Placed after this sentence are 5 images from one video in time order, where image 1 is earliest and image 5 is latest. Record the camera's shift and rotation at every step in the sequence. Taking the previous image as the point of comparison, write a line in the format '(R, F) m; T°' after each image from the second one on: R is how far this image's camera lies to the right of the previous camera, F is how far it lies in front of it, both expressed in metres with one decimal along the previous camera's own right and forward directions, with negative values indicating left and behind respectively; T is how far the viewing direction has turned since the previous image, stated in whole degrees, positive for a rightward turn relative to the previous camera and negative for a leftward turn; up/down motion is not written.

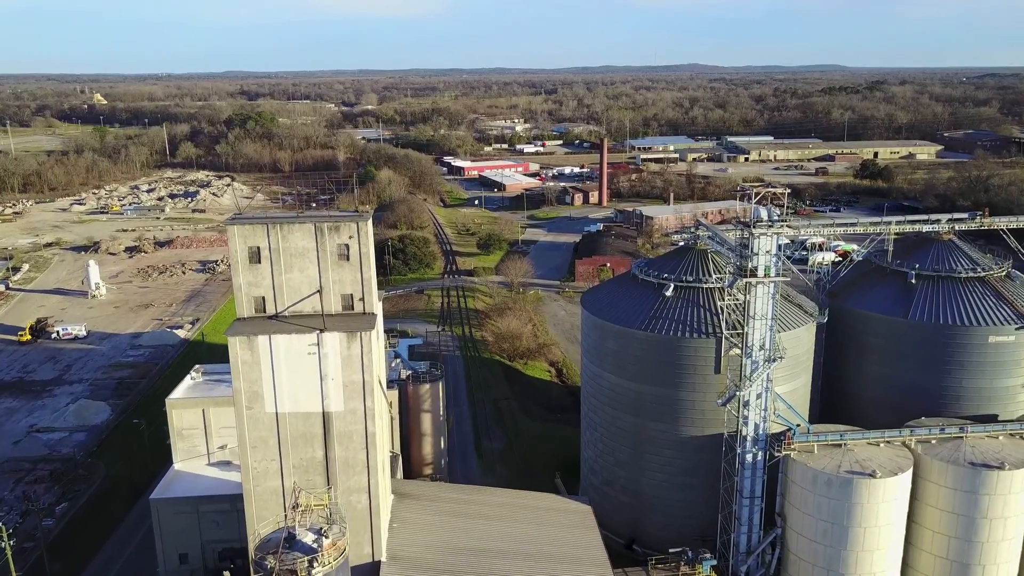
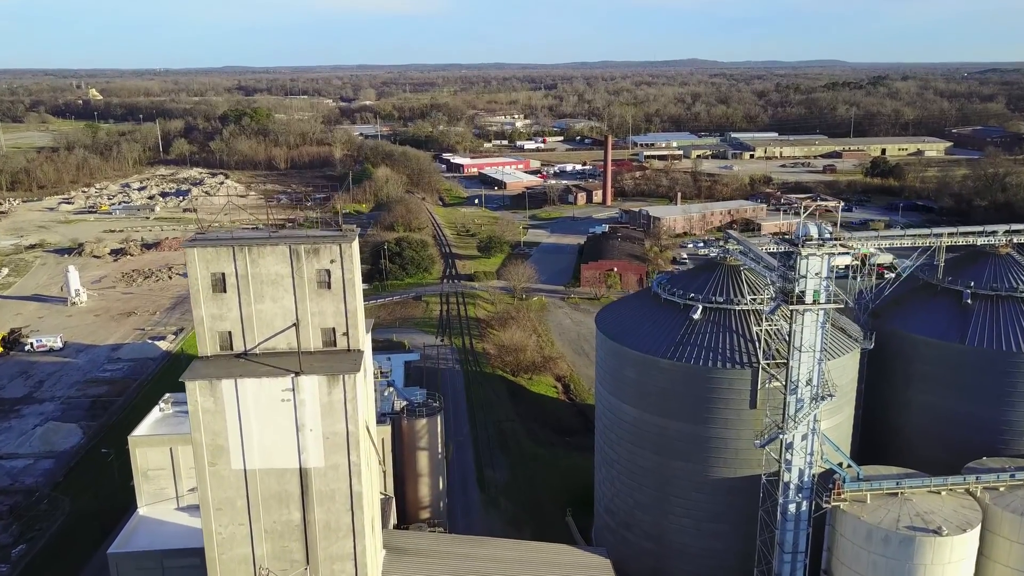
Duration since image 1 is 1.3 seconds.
(-0.1, +1.5) m; 0°
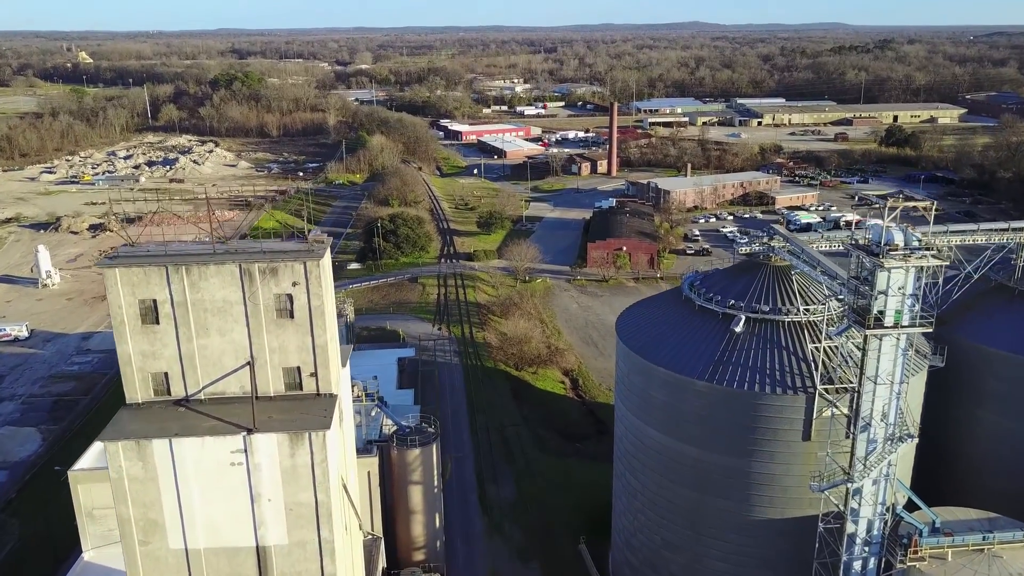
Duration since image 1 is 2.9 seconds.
(-0.1, +1.9) m; 0°
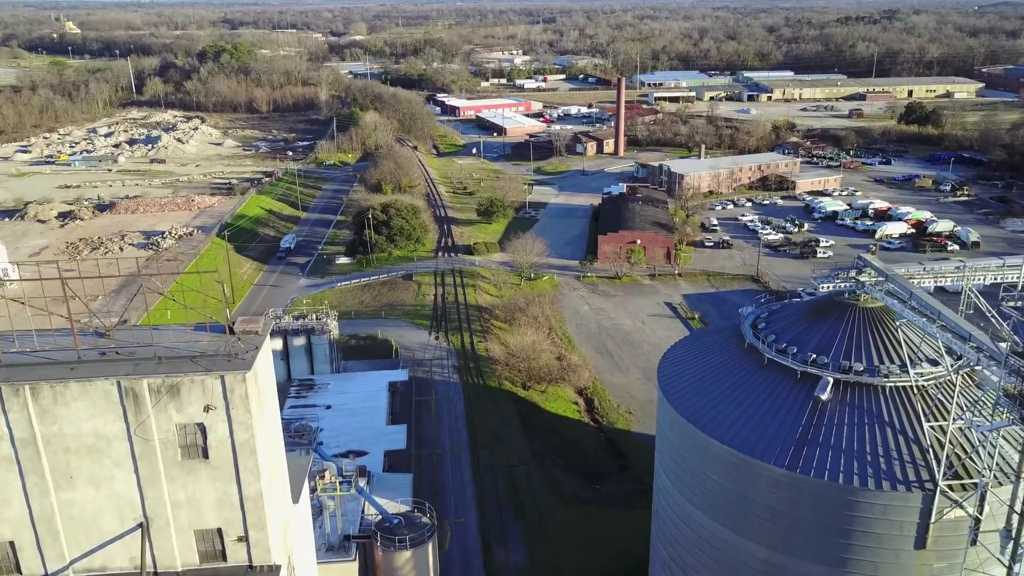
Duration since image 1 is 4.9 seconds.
(-0.2, +2.4) m; 0°
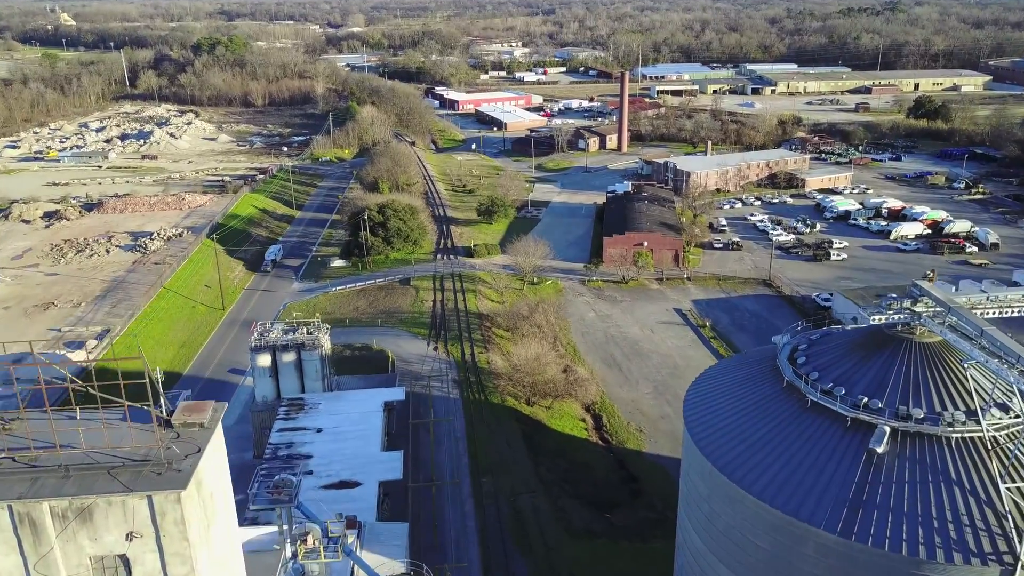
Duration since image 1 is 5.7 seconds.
(-0.1, +1.0) m; 0°
